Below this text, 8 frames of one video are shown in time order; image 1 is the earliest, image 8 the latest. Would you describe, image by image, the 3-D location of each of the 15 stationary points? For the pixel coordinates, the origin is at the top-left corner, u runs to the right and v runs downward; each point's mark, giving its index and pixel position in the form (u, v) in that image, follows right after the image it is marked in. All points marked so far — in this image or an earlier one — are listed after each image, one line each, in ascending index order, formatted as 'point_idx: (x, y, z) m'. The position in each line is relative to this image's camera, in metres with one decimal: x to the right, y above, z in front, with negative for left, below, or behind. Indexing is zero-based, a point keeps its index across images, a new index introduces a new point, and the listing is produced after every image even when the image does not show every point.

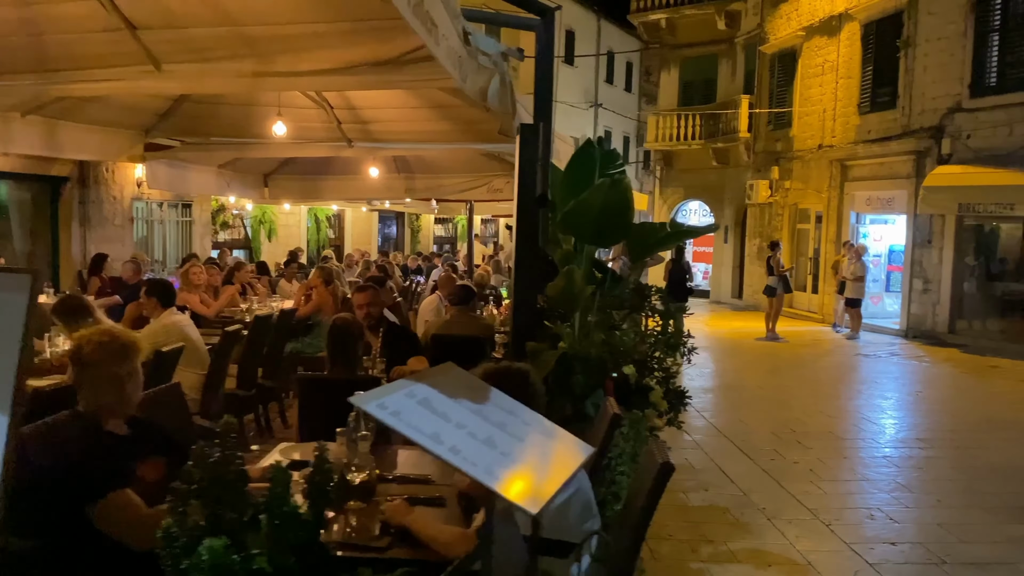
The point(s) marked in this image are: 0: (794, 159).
0: (+5.3, +2.4, +15.8) m
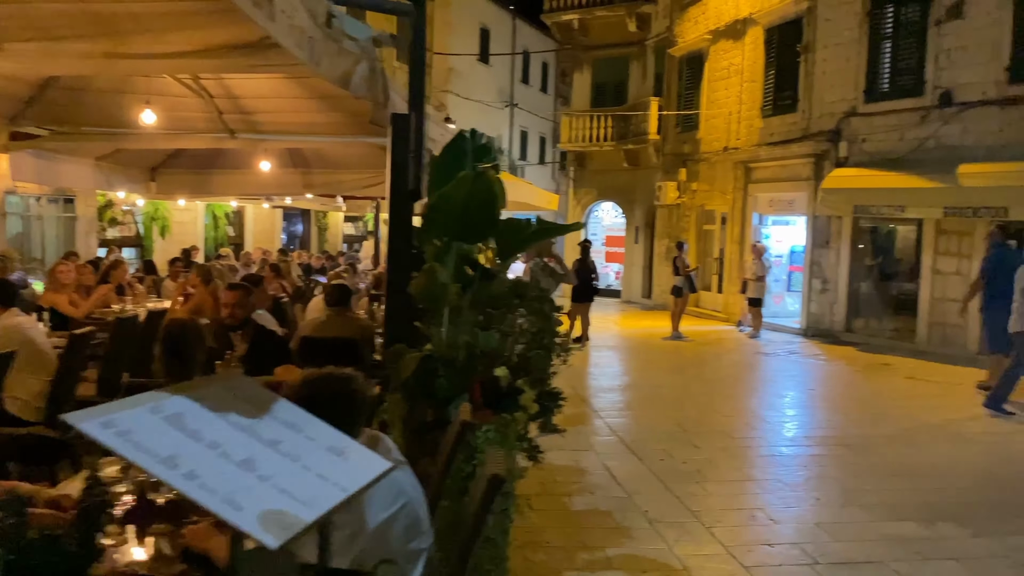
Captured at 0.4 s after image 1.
0: (+3.6, +2.4, +16.1) m
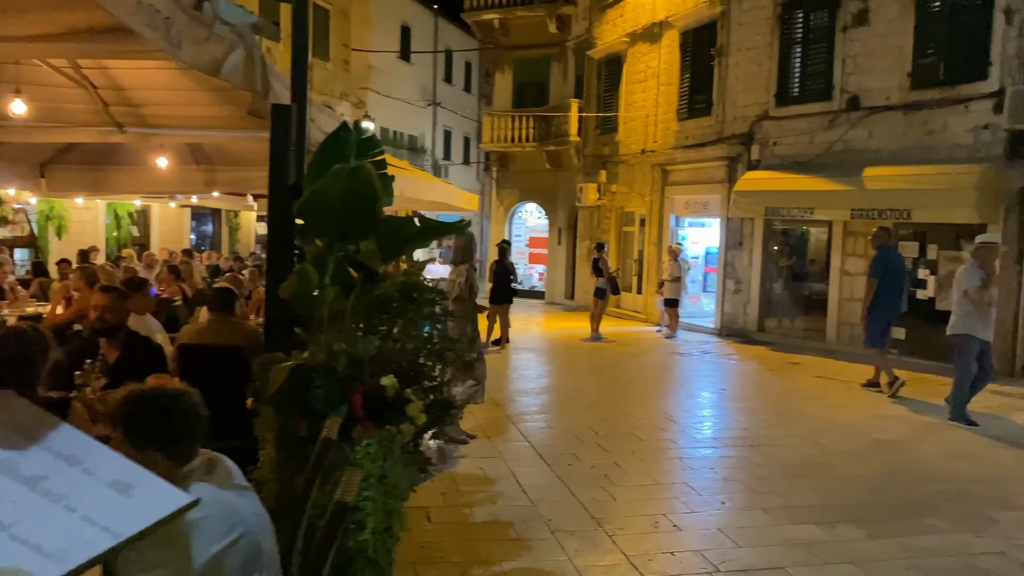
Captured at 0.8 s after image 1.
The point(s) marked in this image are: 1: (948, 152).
0: (+2.1, +2.4, +16.1) m
1: (+5.1, +1.6, +9.9) m
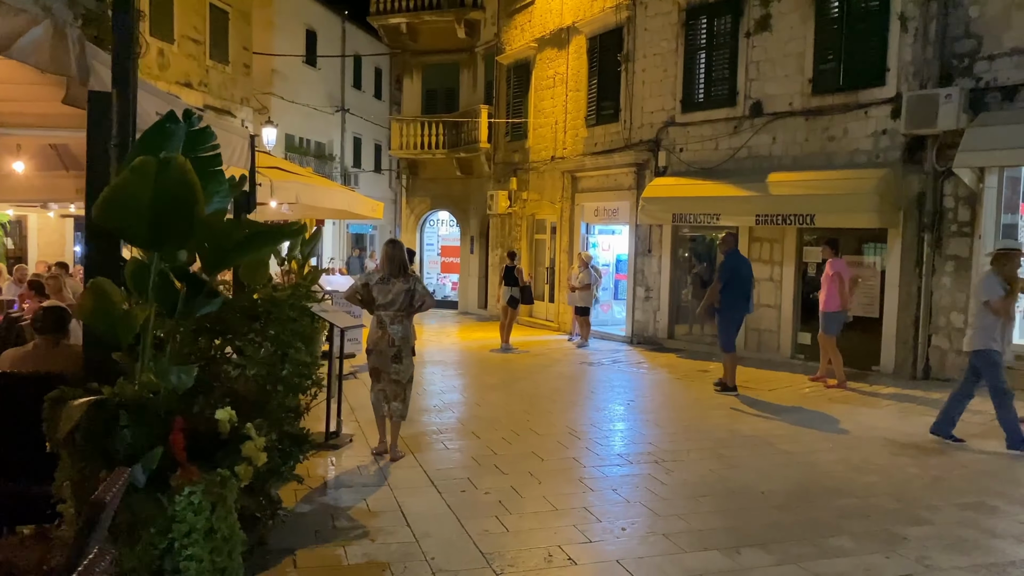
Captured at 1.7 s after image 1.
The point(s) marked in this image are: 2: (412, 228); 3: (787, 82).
0: (+0.3, +2.2, +15.9) m
1: (+4.0, +1.5, +9.9) m
2: (-2.4, +1.4, +19.8) m
3: (+3.4, +2.6, +10.5) m
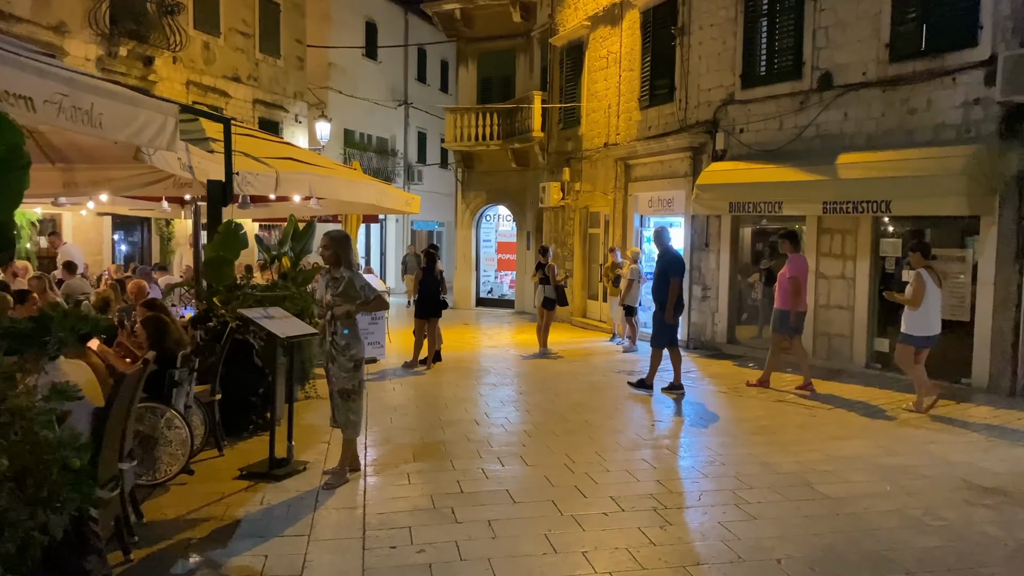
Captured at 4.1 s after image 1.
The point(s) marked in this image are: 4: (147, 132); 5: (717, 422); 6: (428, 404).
0: (+1.3, +2.3, +14.8) m
1: (+4.2, +1.6, +8.5) m
2: (-1.0, +1.5, +19.0) m
3: (+3.8, +2.6, +9.1) m
4: (-1.9, +0.8, +4.4) m
5: (+1.6, -1.1, +6.6) m
6: (-0.8, -1.1, +7.8) m
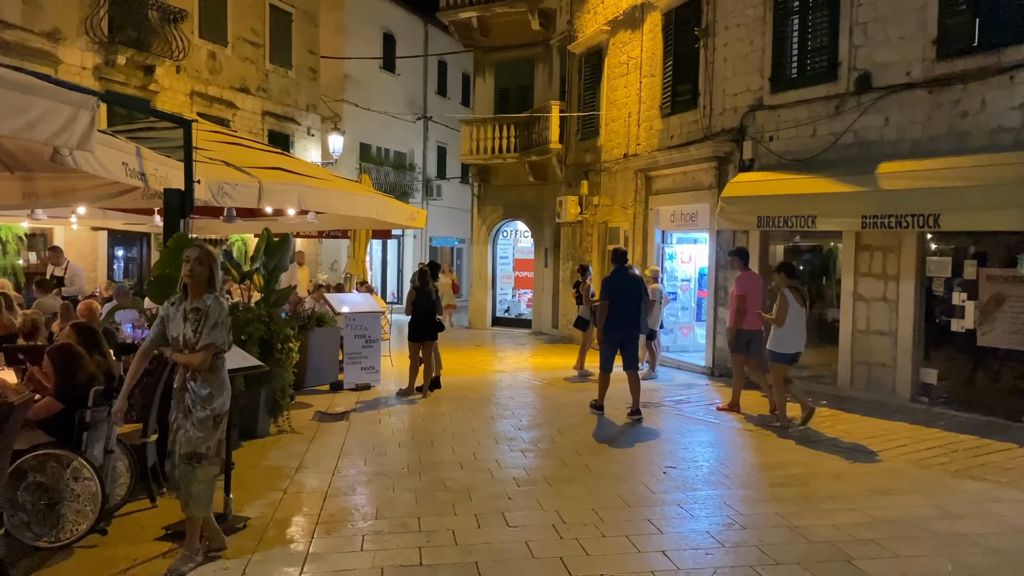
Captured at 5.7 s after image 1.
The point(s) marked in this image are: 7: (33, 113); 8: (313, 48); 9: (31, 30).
0: (+1.5, +1.9, +13.9) m
1: (+4.2, +1.3, +7.5) m
2: (-0.6, +1.1, +18.2) m
3: (+3.8, +2.4, +8.2) m
4: (-2.1, +0.7, +3.7) m
5: (+1.5, -1.3, +5.7) m
6: (-0.8, -1.3, +7.0) m
7: (-2.1, +0.8, +3.7) m
8: (-4.3, +5.3, +18.4) m
9: (-6.6, +3.6, +11.6) m
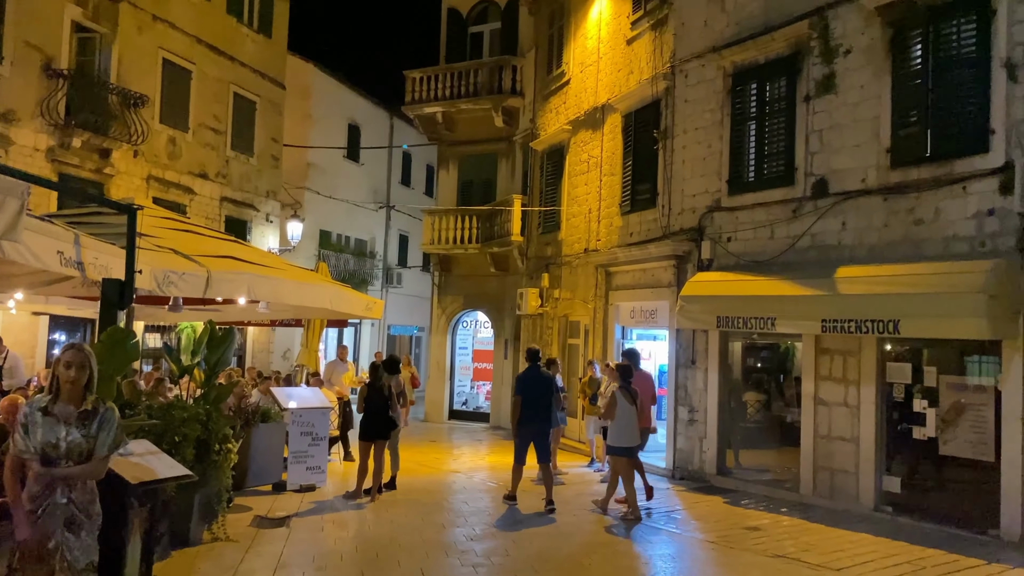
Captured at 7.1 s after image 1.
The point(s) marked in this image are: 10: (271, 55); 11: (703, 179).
0: (+0.8, +0.4, +13.9) m
1: (+3.9, +0.4, +7.6) m
2: (-1.5, -0.9, +18.0) m
3: (+3.4, +1.3, +8.3) m
4: (-2.3, +0.3, +3.5) m
5: (+1.2, -1.9, +5.4) m
6: (-1.2, -2.0, +6.5) m
7: (-2.2, +0.3, +3.4) m
8: (-5.2, +3.3, +18.5) m
9: (-7.2, +2.4, +11.4) m
10: (-5.2, +5.0, +18.1) m
11: (+2.3, +1.3, +10.1) m
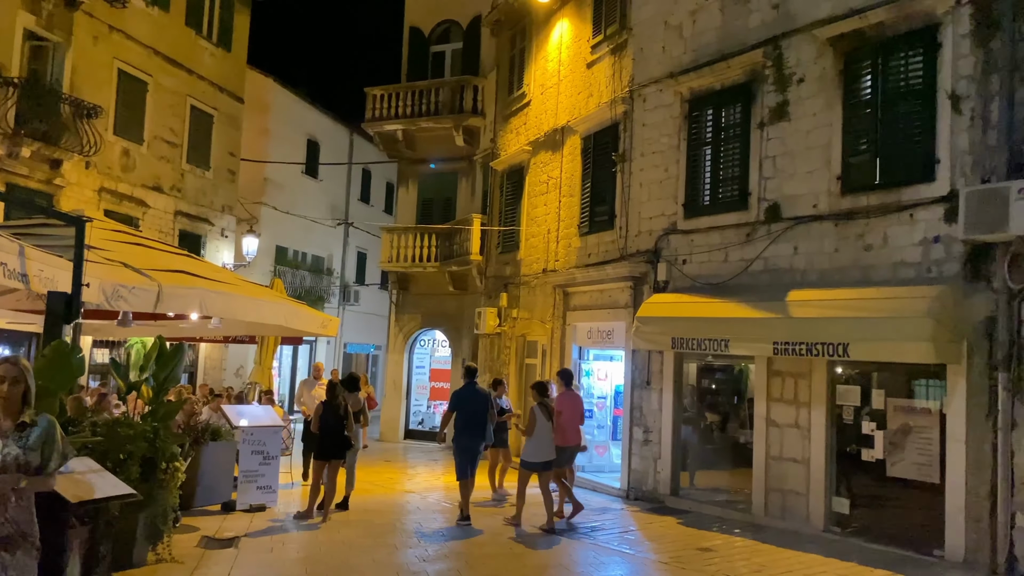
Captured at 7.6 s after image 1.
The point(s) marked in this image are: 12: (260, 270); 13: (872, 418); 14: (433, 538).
0: (+0.1, 0.0, +13.9) m
1: (+3.5, +0.2, +7.8) m
2: (-2.4, -1.3, +17.8) m
3: (+3.0, +1.1, +8.5) m
4: (-2.4, +0.3, +3.3) m
5: (+0.9, -2.1, +5.4) m
6: (-1.5, -2.2, +6.4) m
7: (-2.4, +0.3, +3.3) m
8: (-6.0, +3.0, +18.3) m
9: (-7.7, +2.3, +11.1) m
10: (-6.0, +4.7, +17.9) m
11: (+1.8, +1.1, +10.3) m
12: (-6.0, +0.4, +19.9) m
13: (+3.4, -1.2, +7.9) m
14: (-0.8, -2.3, +7.8) m
